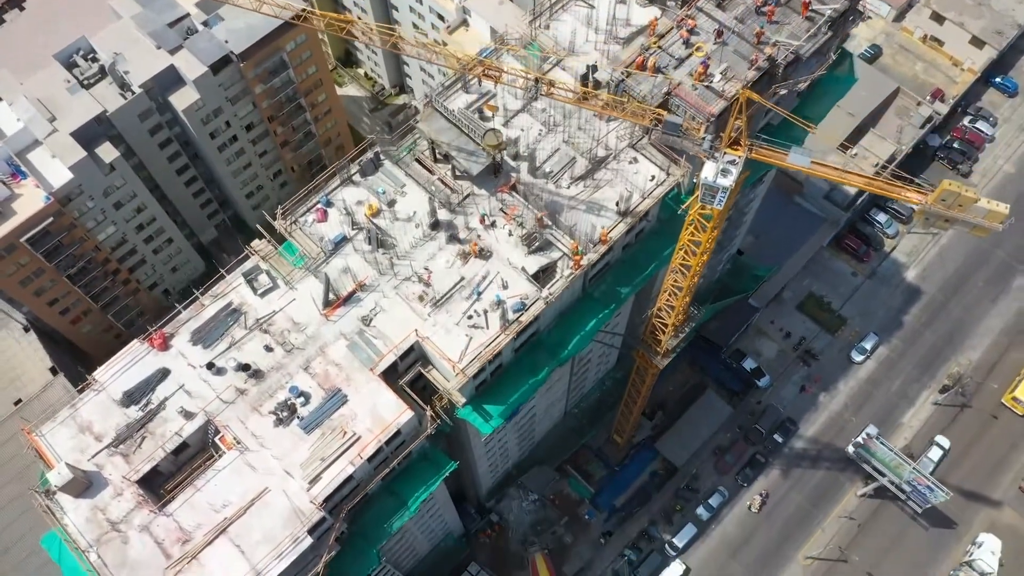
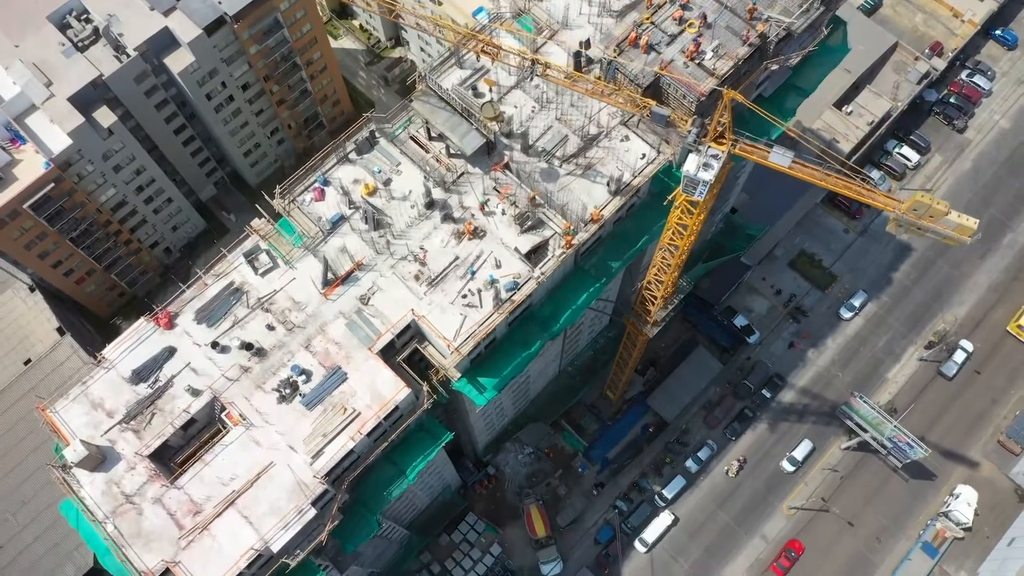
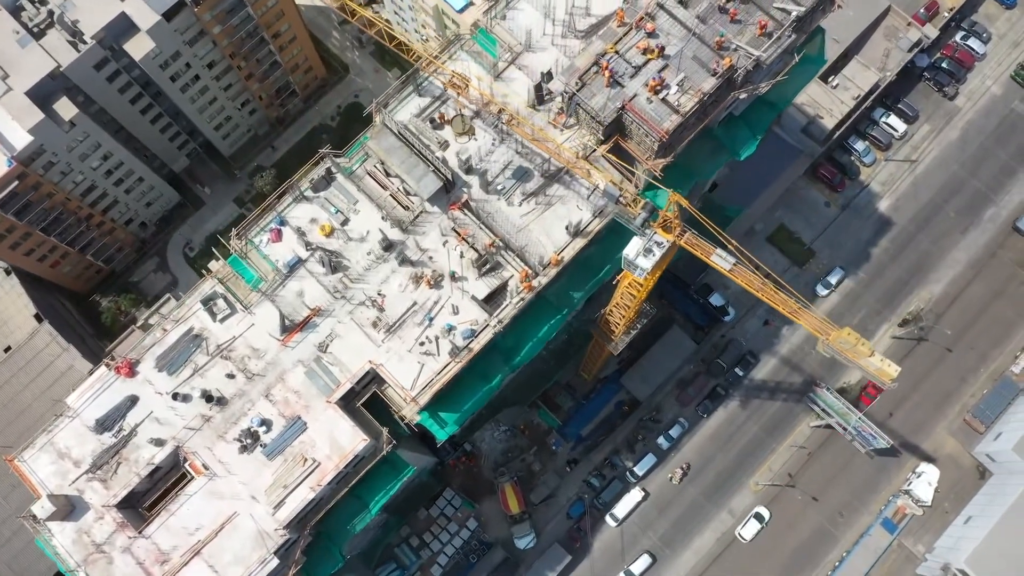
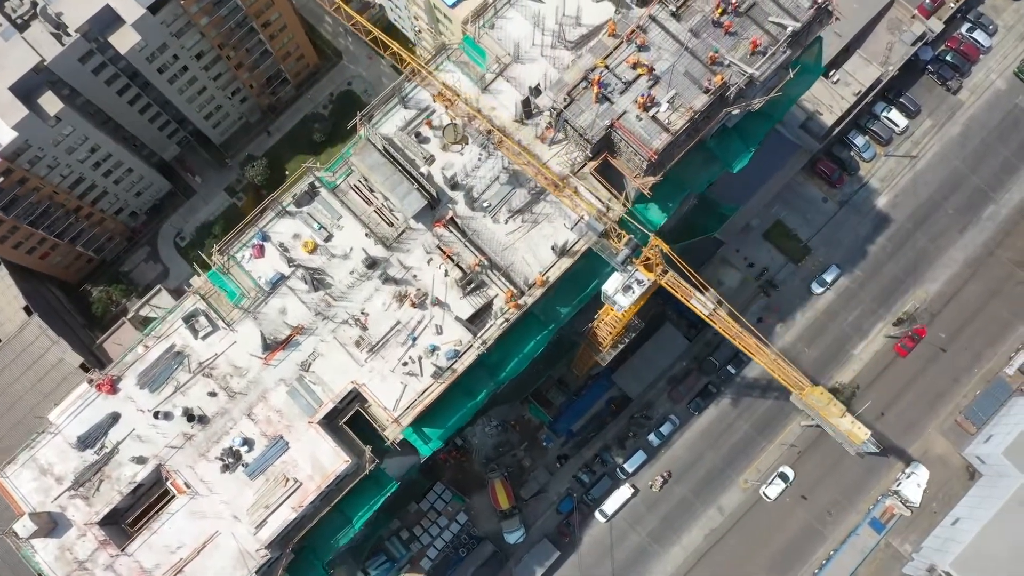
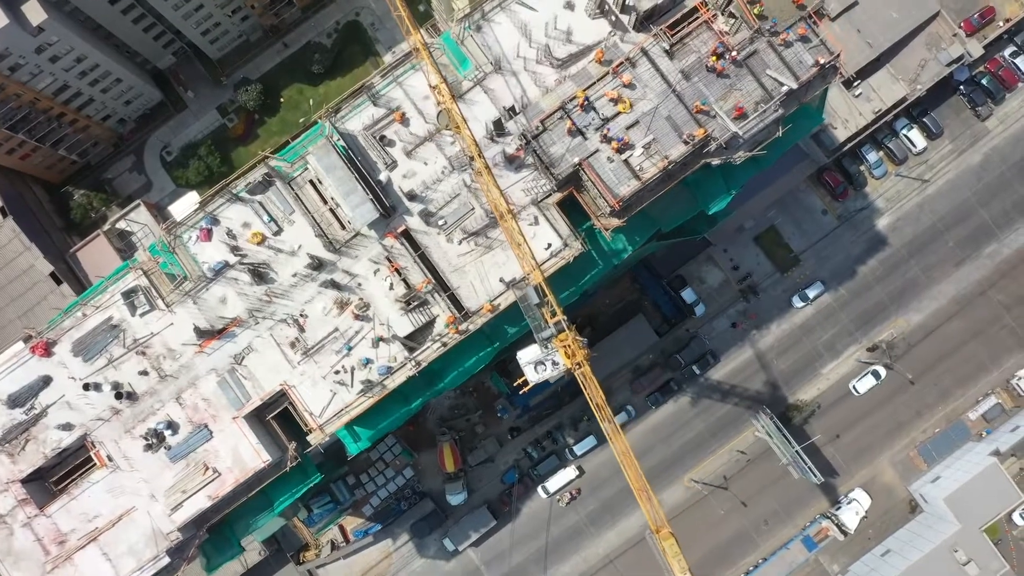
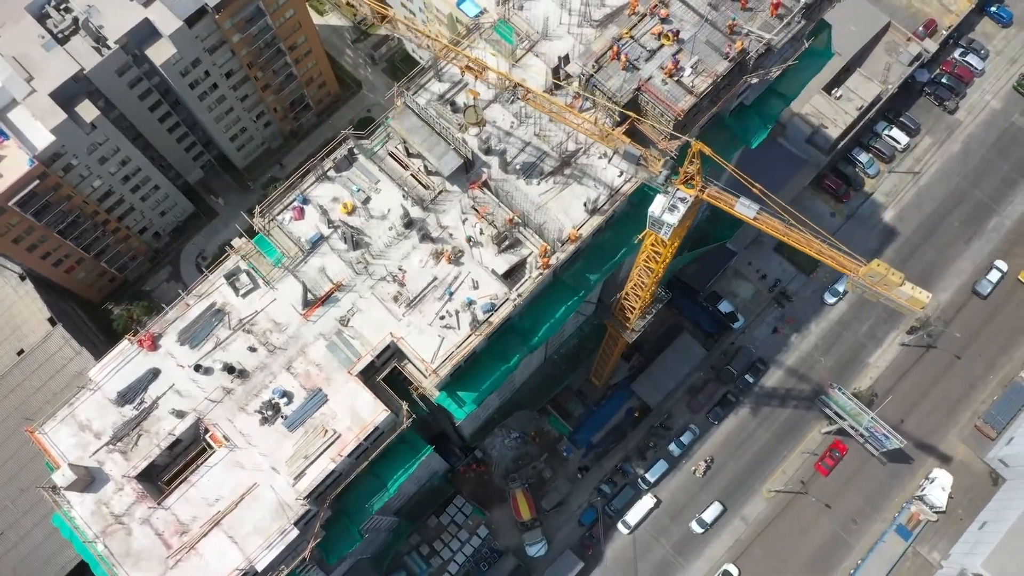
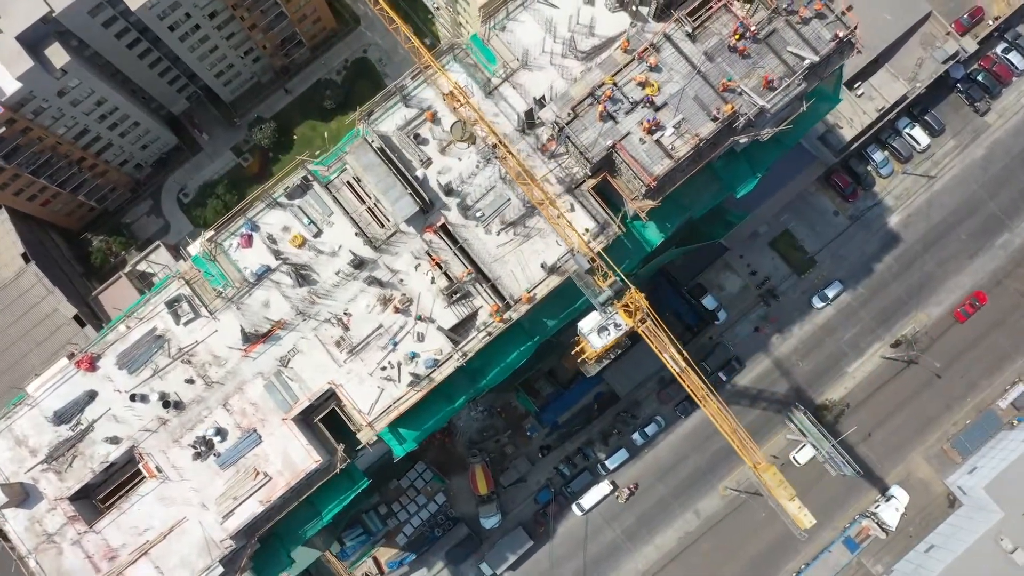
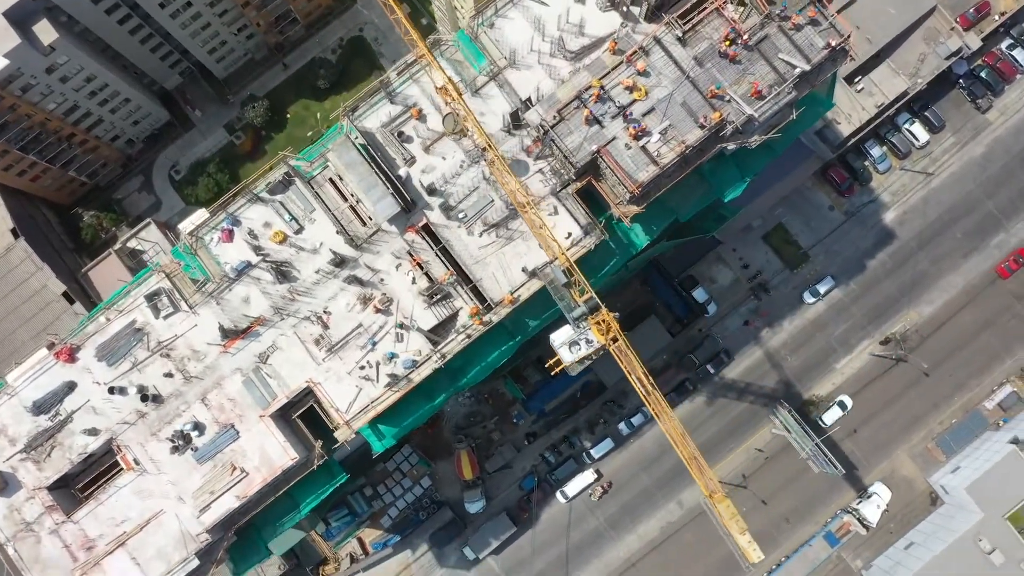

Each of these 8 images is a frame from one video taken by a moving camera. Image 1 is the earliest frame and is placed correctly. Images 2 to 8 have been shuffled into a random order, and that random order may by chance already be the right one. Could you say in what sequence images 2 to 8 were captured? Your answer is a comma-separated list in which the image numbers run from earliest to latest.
2, 6, 3, 4, 7, 8, 5
